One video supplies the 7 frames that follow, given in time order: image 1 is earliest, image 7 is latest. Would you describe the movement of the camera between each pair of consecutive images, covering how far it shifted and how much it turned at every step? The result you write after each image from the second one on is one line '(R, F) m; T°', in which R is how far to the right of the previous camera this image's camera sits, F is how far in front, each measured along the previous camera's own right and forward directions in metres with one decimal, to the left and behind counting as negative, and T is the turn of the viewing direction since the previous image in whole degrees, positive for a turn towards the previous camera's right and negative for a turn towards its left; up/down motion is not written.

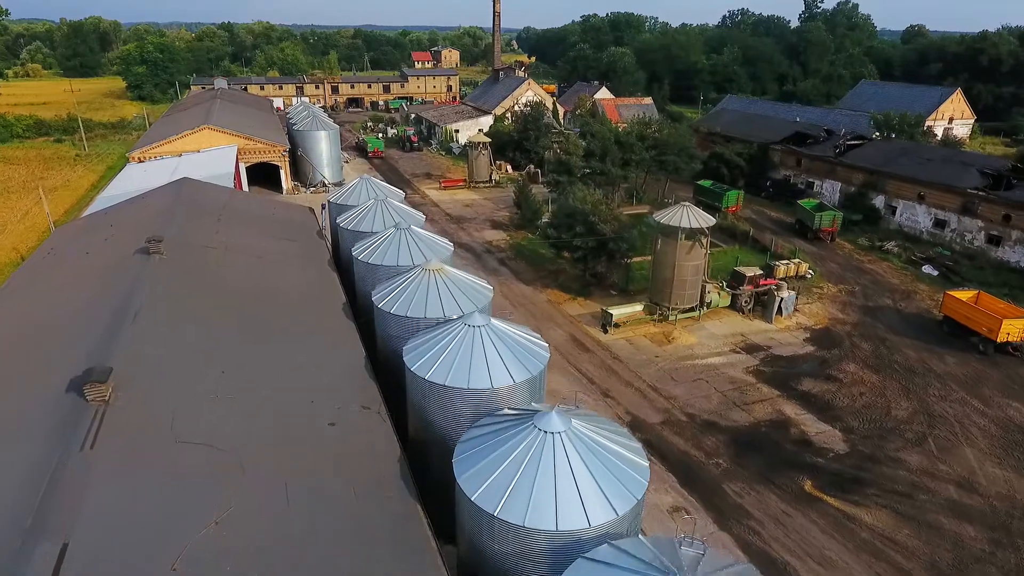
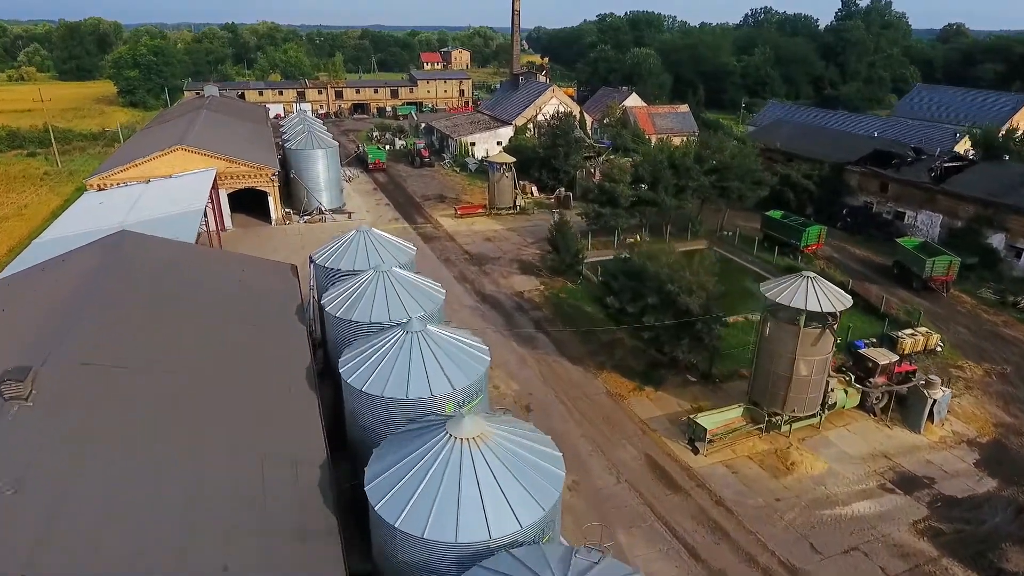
(-1.0, +5.2) m; -1°
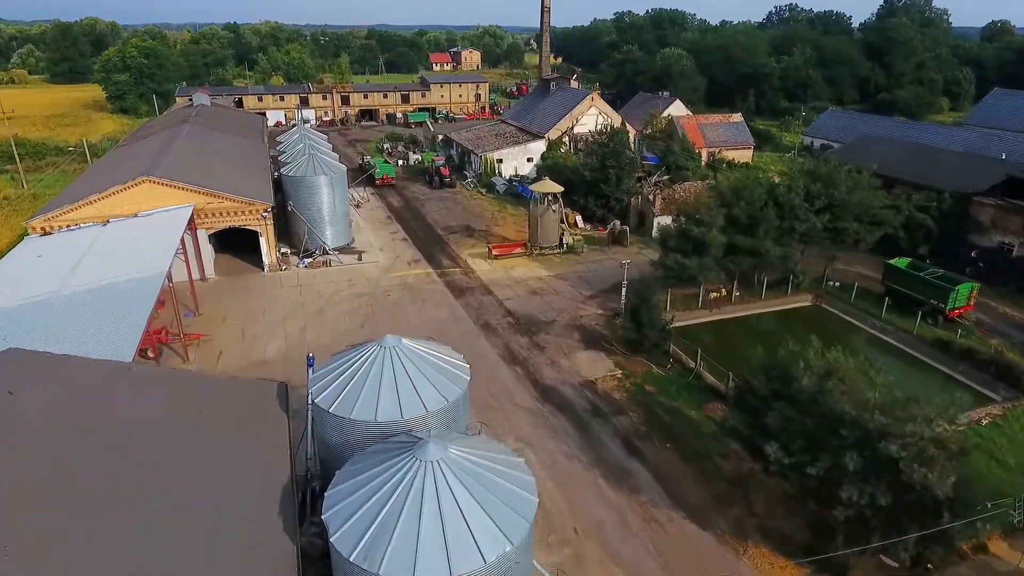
(-1.7, +5.6) m; 0°
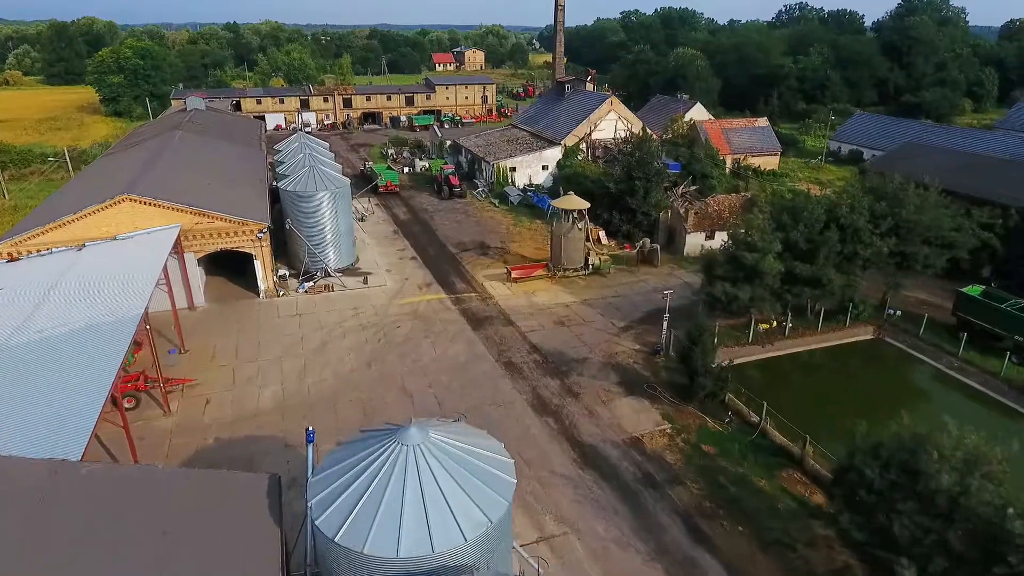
(-0.7, +2.3) m; 0°
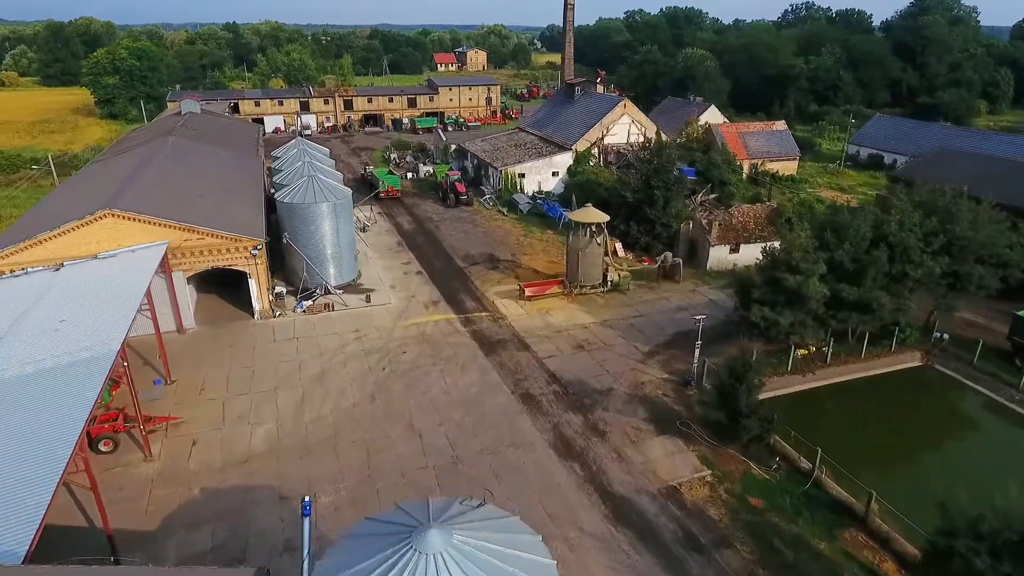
(-0.4, +1.5) m; 0°
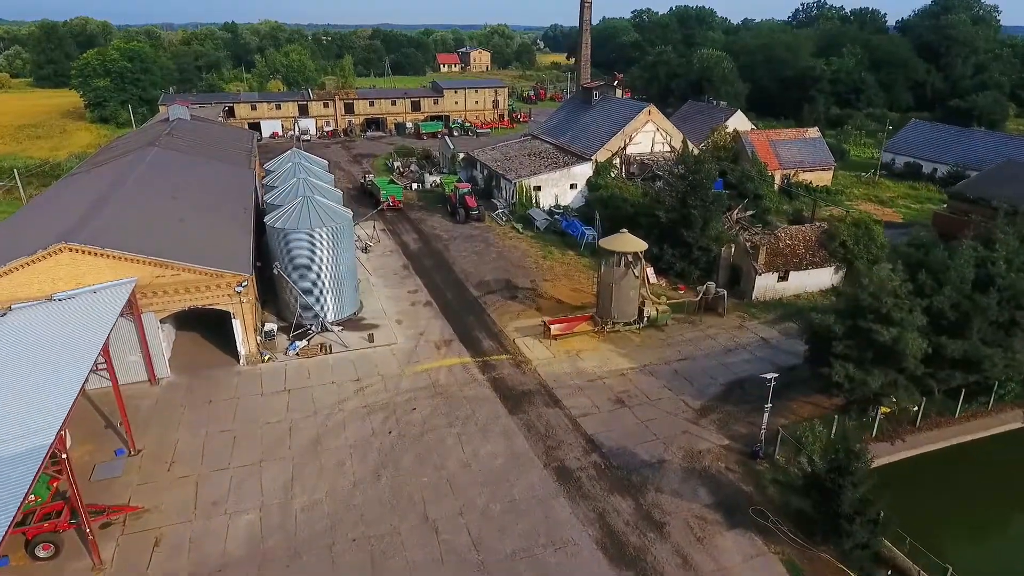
(-0.7, +2.7) m; 0°
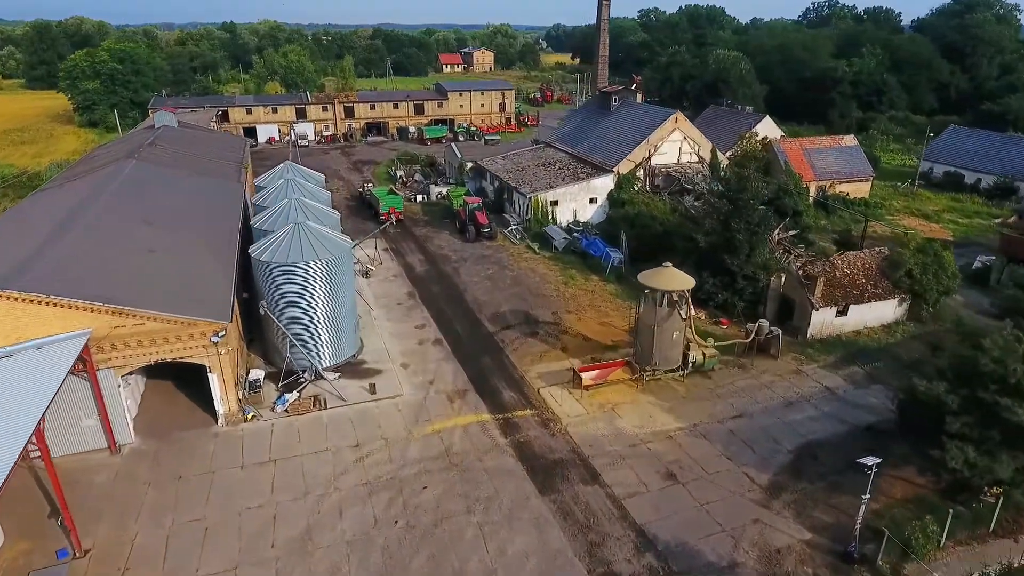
(-0.6, +2.6) m; 0°
